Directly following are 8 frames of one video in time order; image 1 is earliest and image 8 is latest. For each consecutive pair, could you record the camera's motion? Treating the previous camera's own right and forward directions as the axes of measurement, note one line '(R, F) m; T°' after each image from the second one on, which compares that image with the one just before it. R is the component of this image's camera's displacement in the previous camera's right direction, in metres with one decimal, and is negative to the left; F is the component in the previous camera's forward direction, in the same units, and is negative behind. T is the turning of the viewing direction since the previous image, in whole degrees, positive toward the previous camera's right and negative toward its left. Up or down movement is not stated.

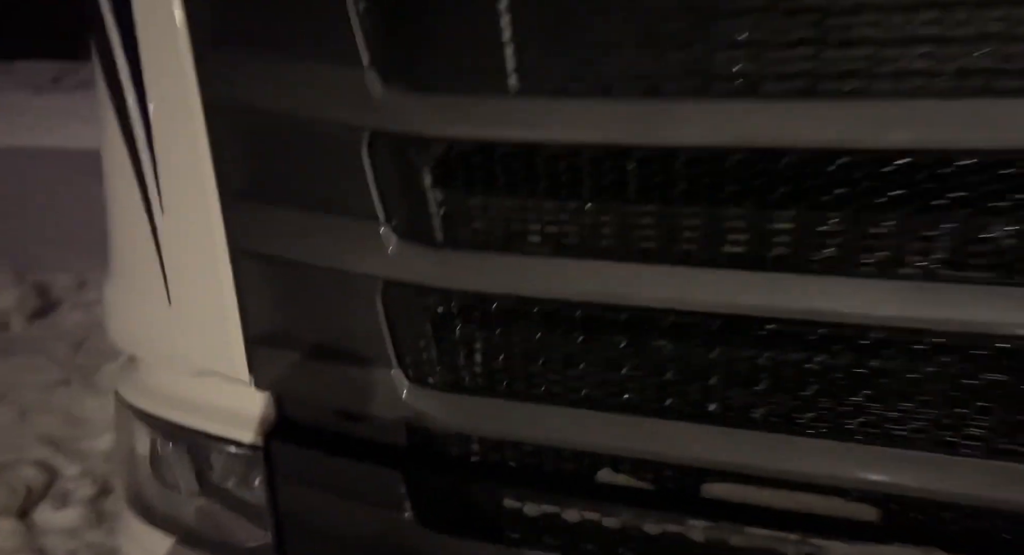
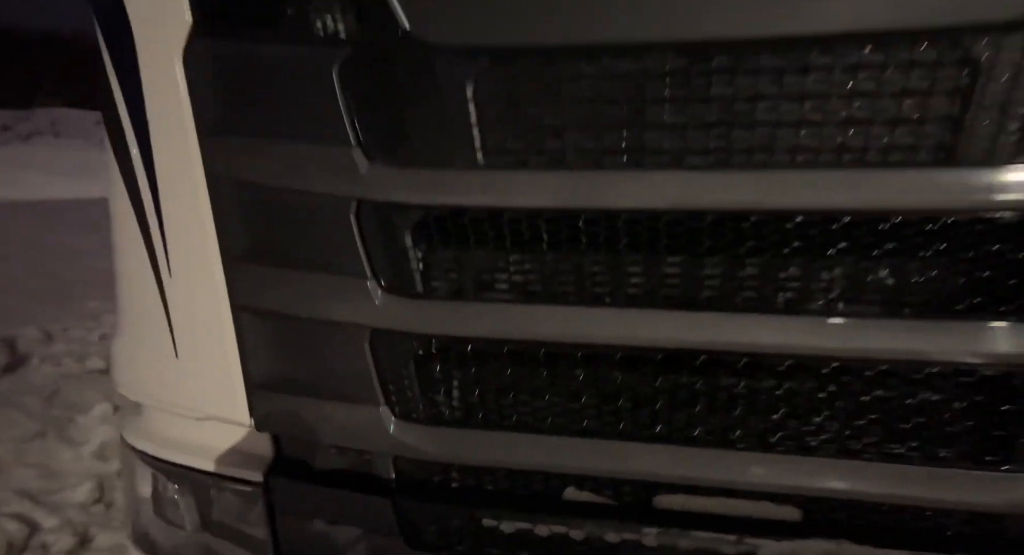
(0.0, -0.1) m; +3°
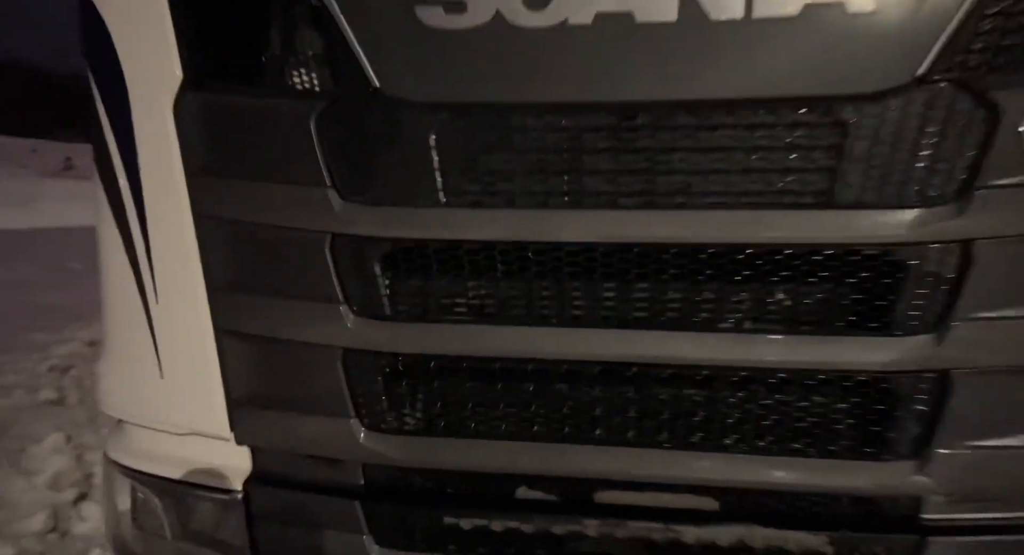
(0.0, -0.1) m; +4°
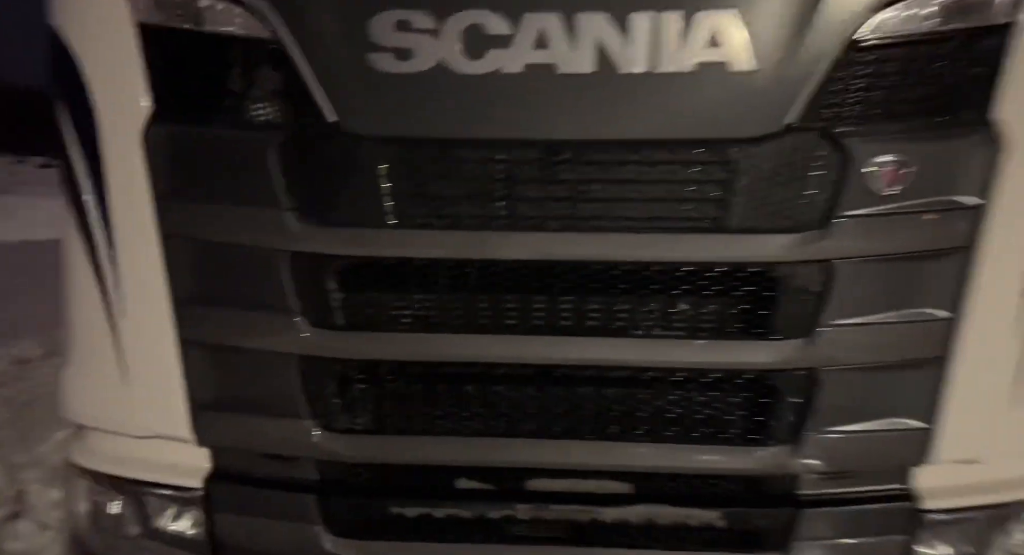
(0.0, -0.1) m; +5°
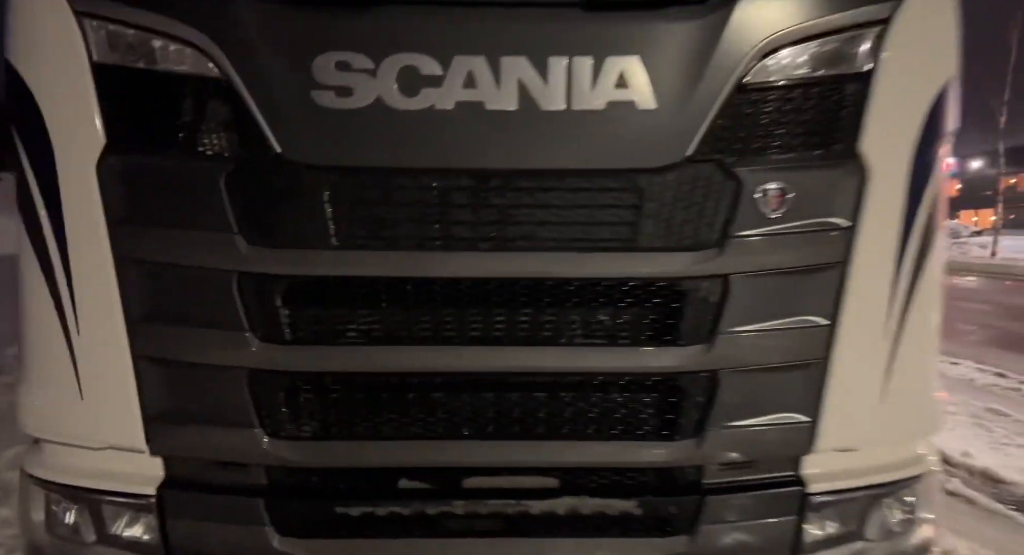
(+0.1, -0.1) m; +3°
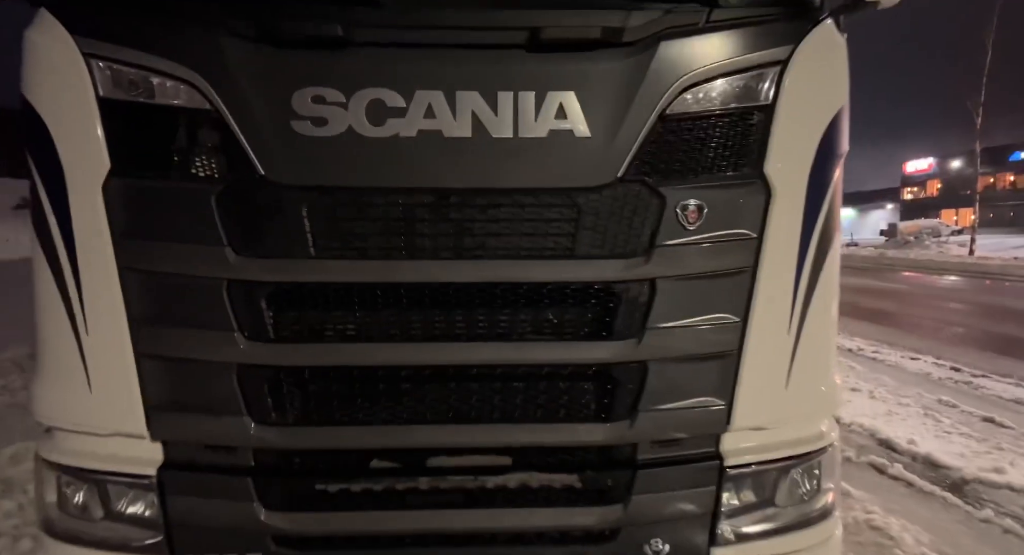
(+0.1, -0.2) m; +1°
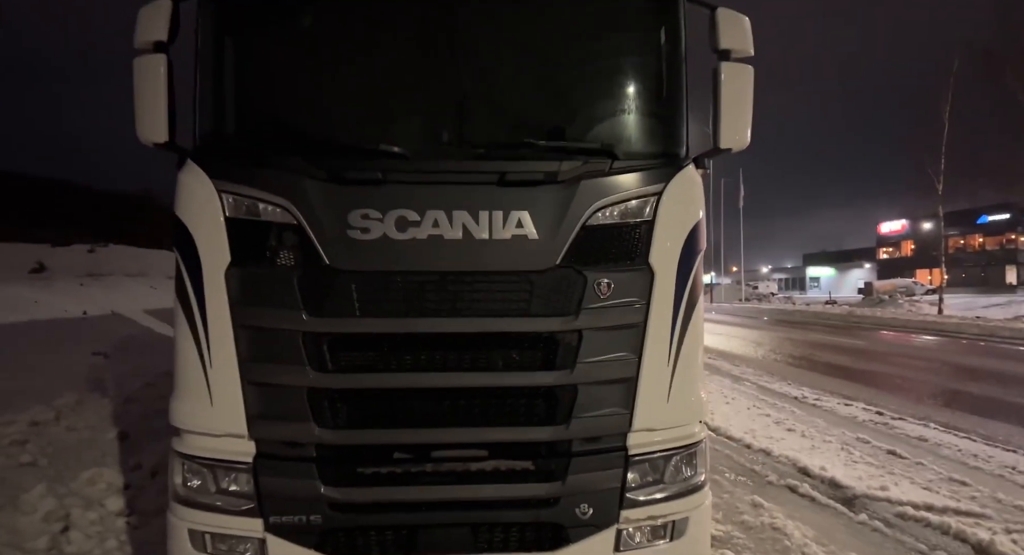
(0.0, -0.8) m; +1°
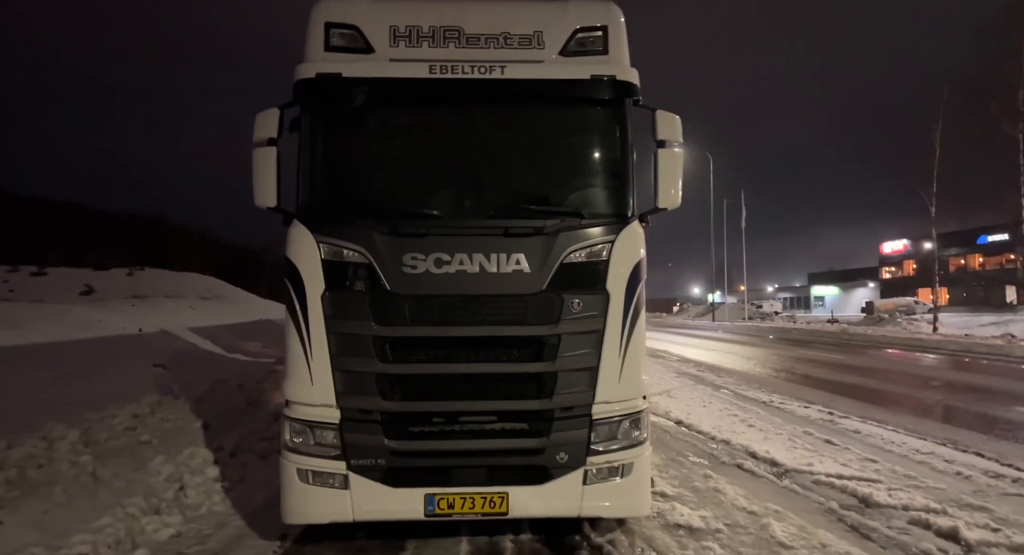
(0.0, -1.1) m; -1°
